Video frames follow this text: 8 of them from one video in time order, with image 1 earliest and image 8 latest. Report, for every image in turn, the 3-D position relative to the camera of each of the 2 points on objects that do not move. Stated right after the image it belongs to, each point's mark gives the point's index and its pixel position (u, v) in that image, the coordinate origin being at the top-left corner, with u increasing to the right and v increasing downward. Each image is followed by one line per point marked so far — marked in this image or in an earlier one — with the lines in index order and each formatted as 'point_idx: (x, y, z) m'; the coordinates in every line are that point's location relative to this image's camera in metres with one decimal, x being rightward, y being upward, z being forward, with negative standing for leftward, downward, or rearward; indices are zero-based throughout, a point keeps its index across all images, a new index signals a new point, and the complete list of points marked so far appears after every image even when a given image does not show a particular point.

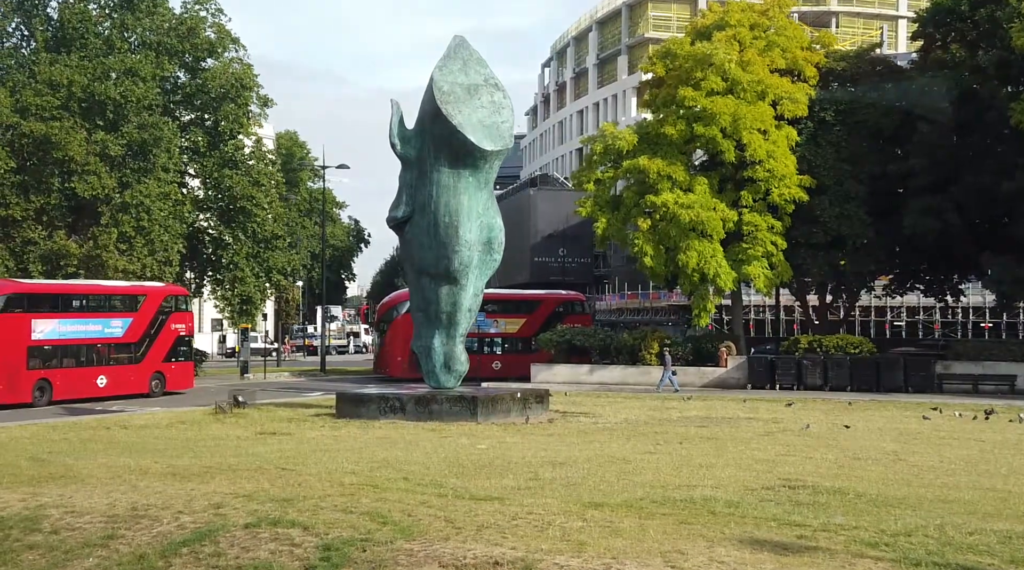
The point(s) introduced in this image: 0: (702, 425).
0: (+3.1, -2.2, +18.3) m
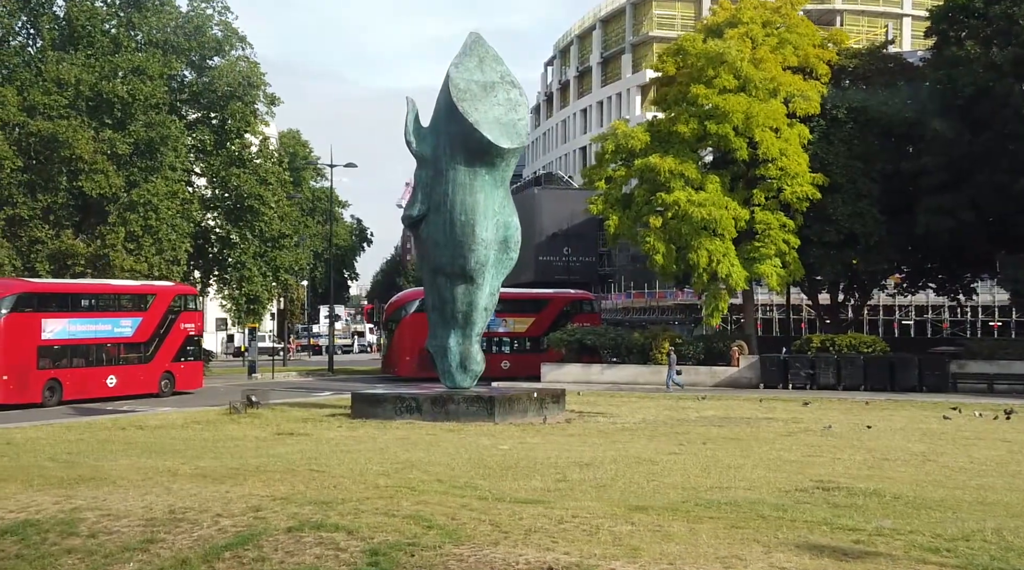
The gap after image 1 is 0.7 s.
0: (+3.3, -2.2, +18.1) m
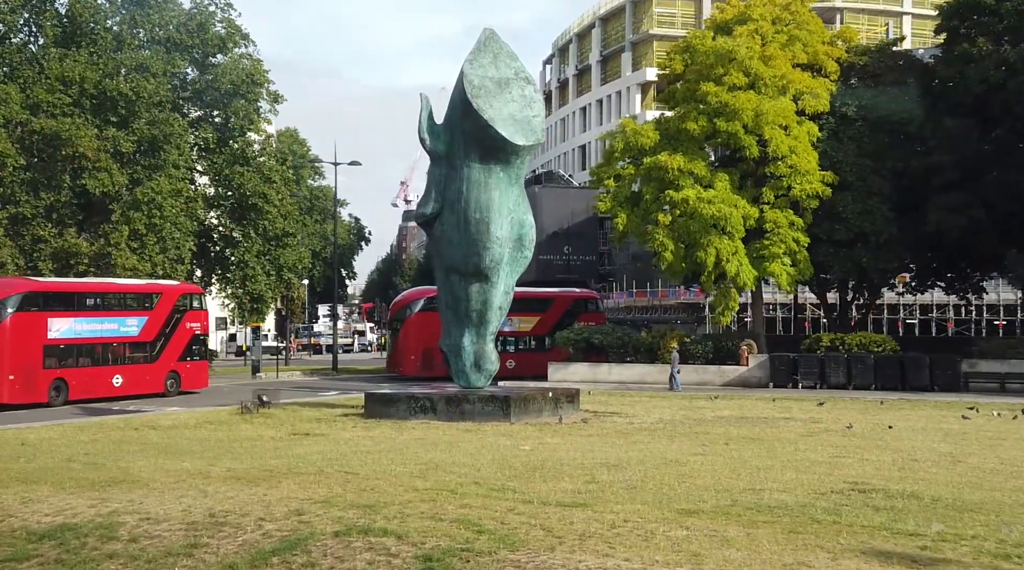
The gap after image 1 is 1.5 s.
0: (+3.6, -2.2, +17.9) m
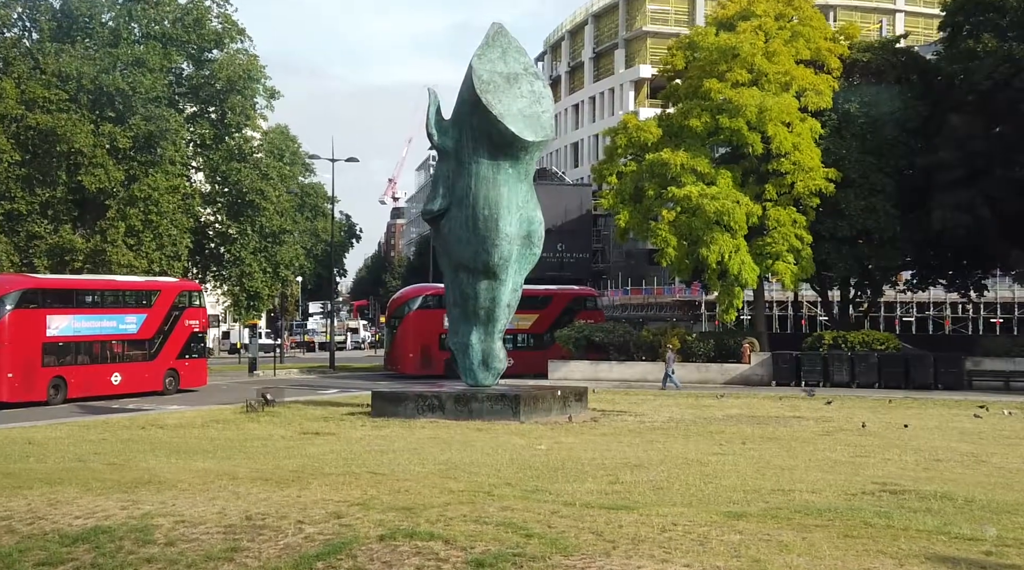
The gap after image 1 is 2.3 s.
0: (+3.8, -2.1, +17.8) m
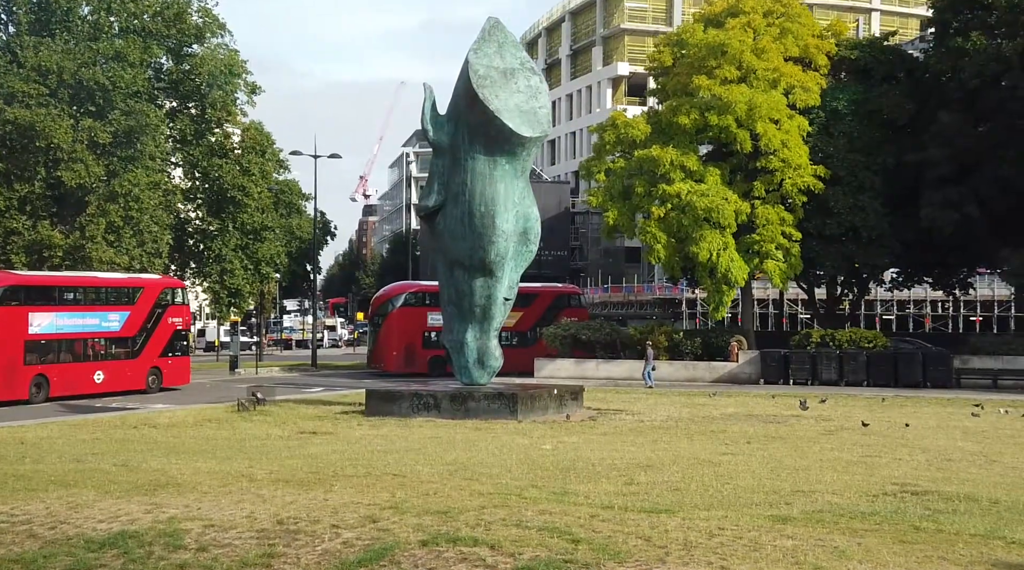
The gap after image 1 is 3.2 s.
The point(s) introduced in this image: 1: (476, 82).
0: (+3.8, -2.1, +17.7) m
1: (-0.6, +3.3, +19.1) m
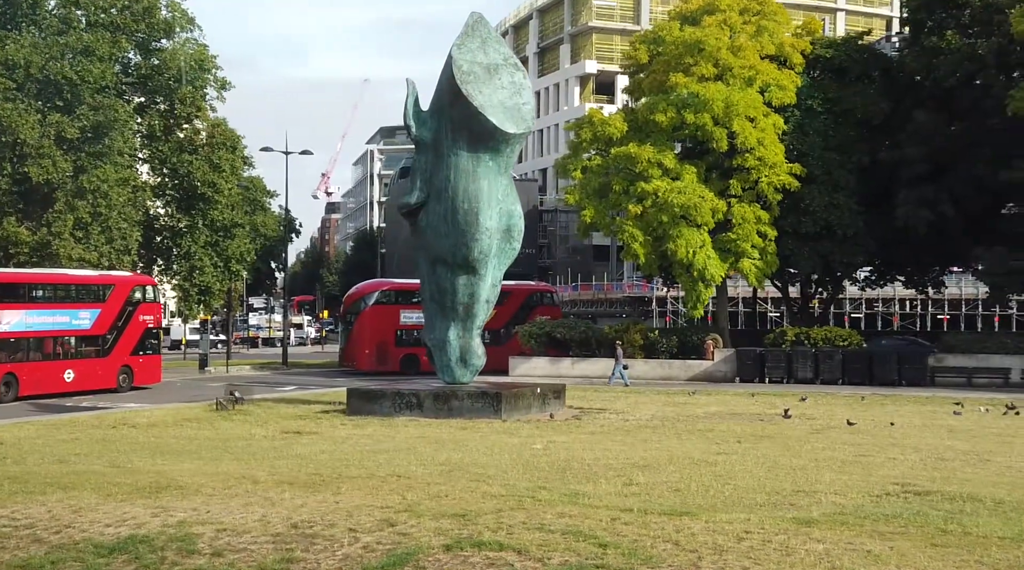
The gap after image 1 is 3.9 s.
0: (+3.5, -2.1, +17.6) m
1: (-0.8, +3.4, +18.9) m
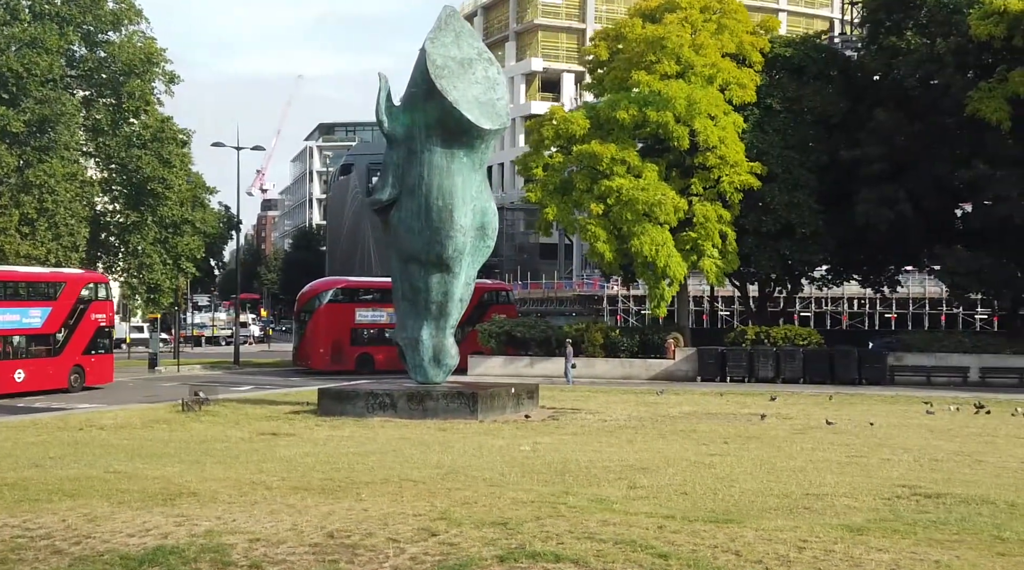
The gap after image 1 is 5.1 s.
0: (+3.2, -2.1, +17.5) m
1: (-1.2, +3.4, +18.6) m
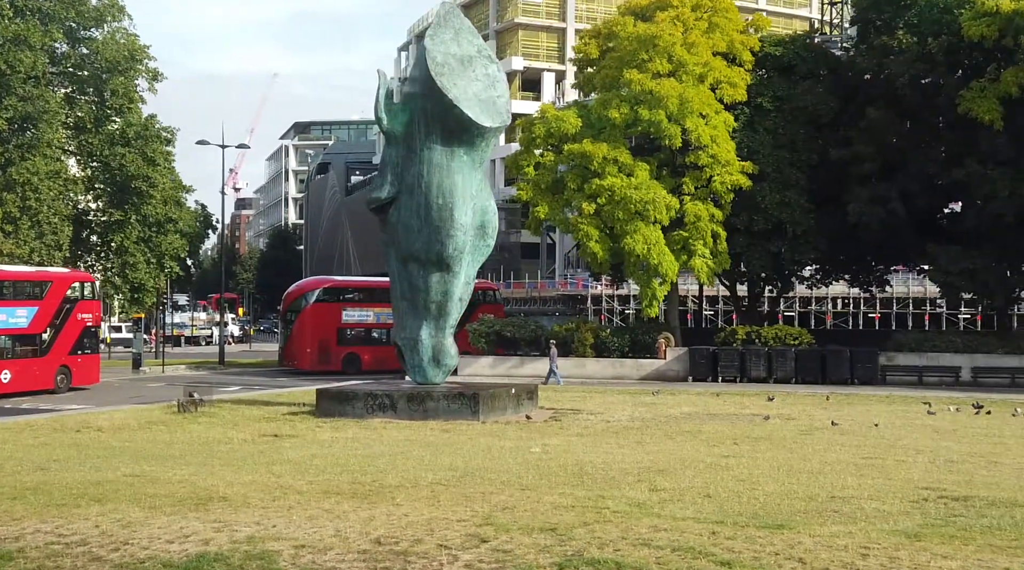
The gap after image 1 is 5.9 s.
0: (+3.3, -2.1, +17.4) m
1: (-1.2, +3.4, +18.4) m
